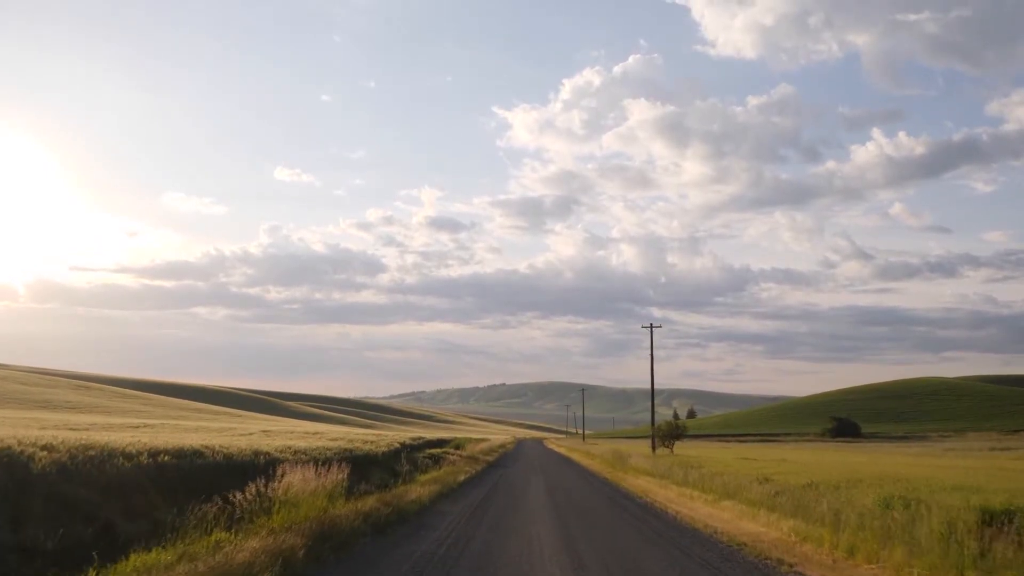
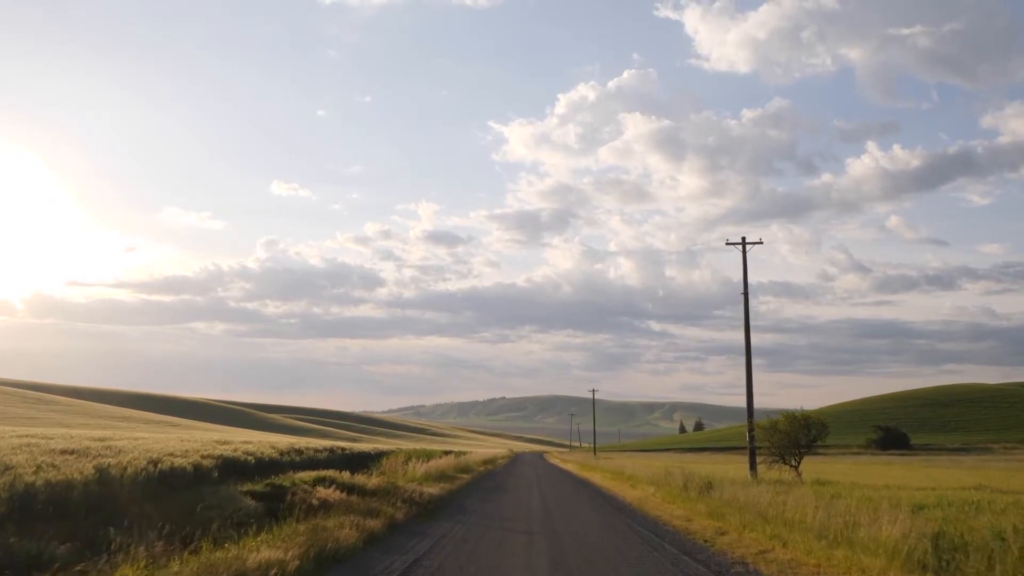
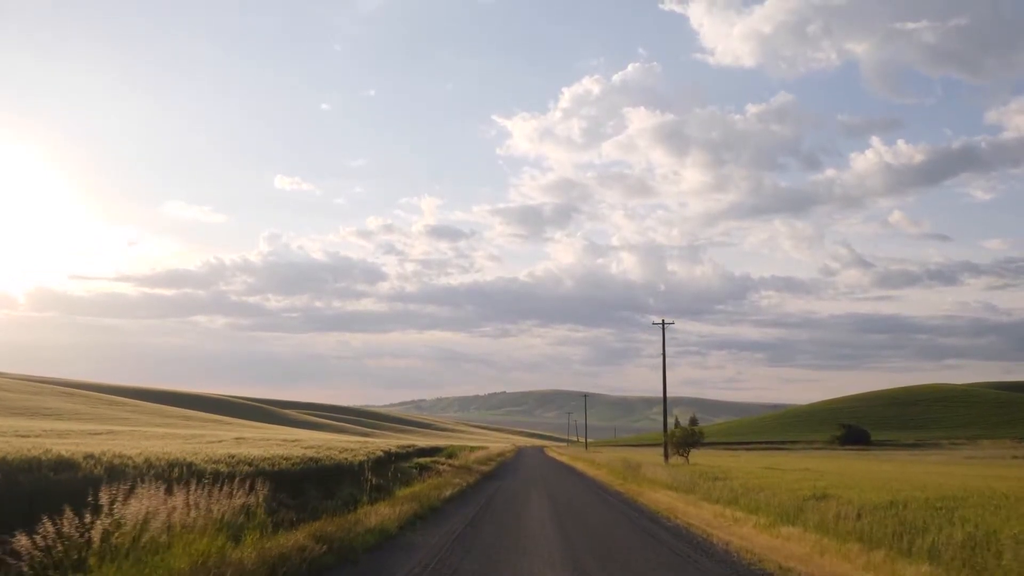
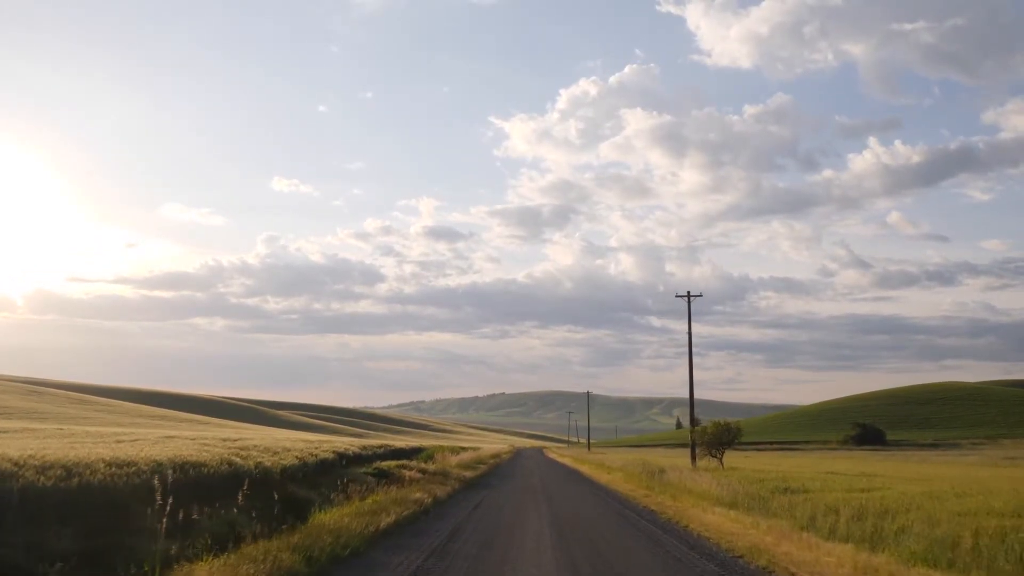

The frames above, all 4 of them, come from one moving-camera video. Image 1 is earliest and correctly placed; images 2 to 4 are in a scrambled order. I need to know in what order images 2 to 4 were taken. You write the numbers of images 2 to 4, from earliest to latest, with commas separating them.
3, 4, 2
